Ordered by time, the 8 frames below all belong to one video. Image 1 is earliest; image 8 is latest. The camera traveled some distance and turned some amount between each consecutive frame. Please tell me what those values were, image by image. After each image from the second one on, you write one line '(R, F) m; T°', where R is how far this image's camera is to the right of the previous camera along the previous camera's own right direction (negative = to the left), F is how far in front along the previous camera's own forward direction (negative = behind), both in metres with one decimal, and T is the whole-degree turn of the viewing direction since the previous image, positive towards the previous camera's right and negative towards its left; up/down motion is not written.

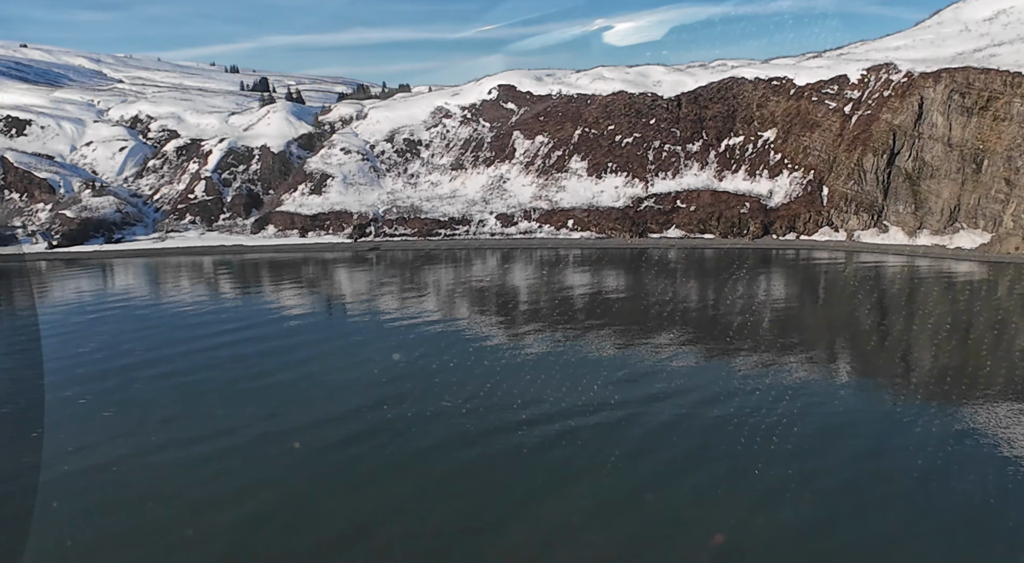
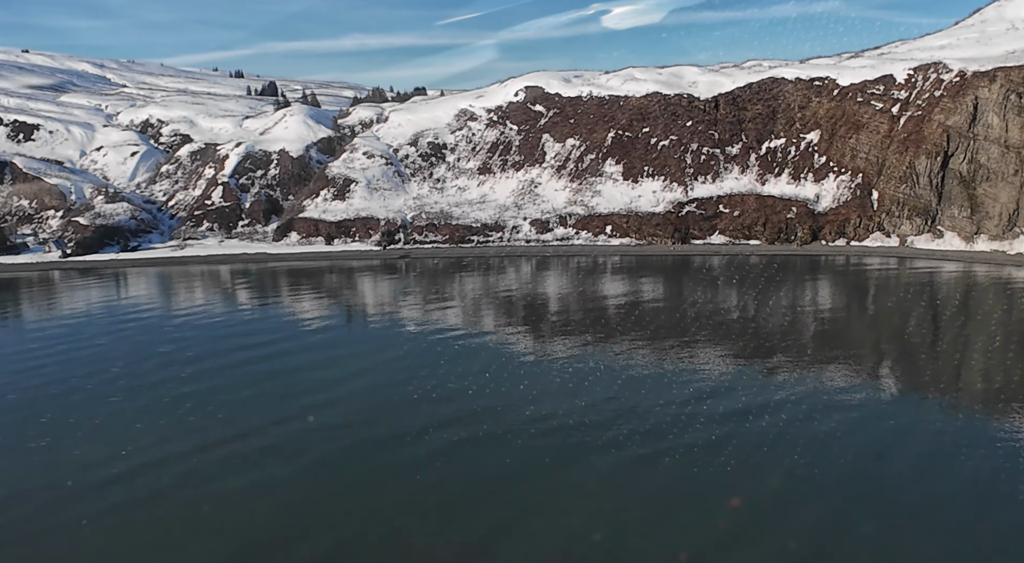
(-2.1, +1.9) m; 0°
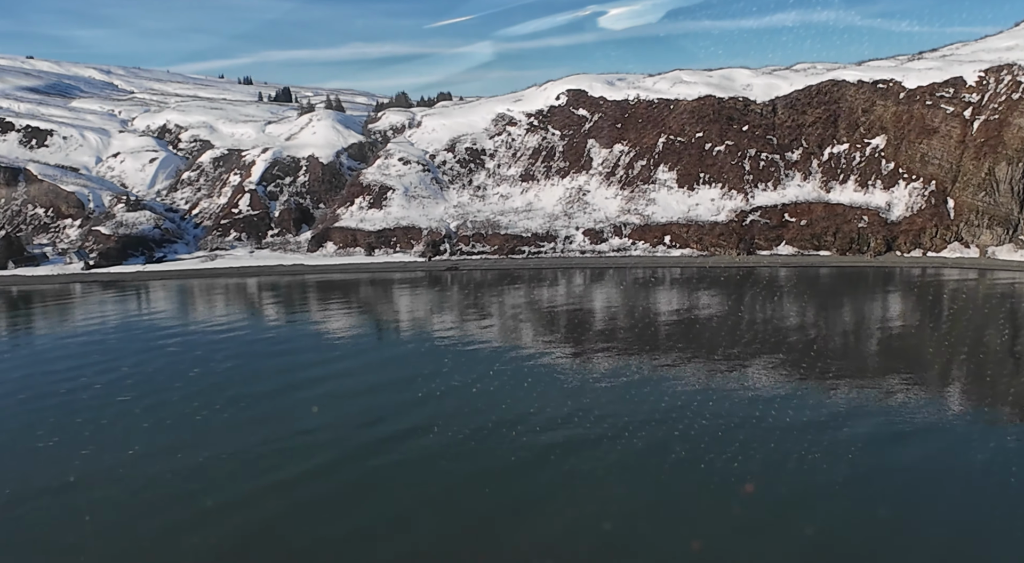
(-2.9, +2.6) m; 0°
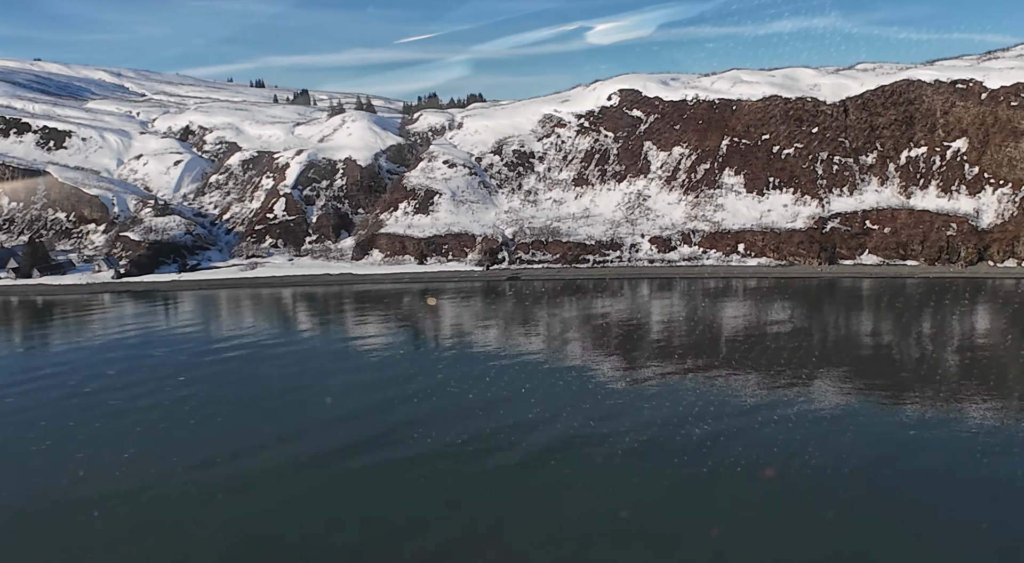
(-3.1, +2.7) m; 0°
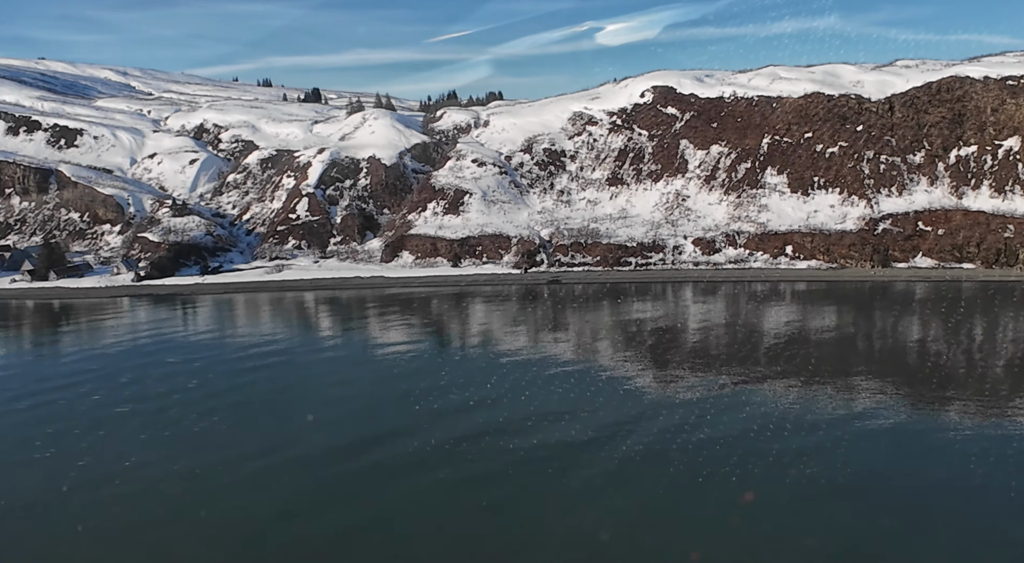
(-1.8, +1.6) m; 0°
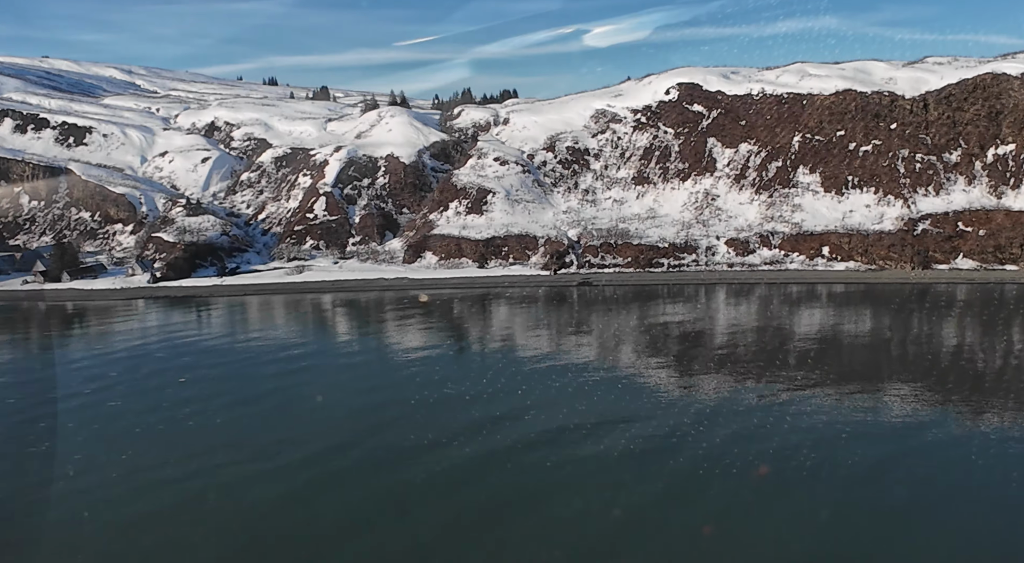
(-1.3, +1.1) m; 0°
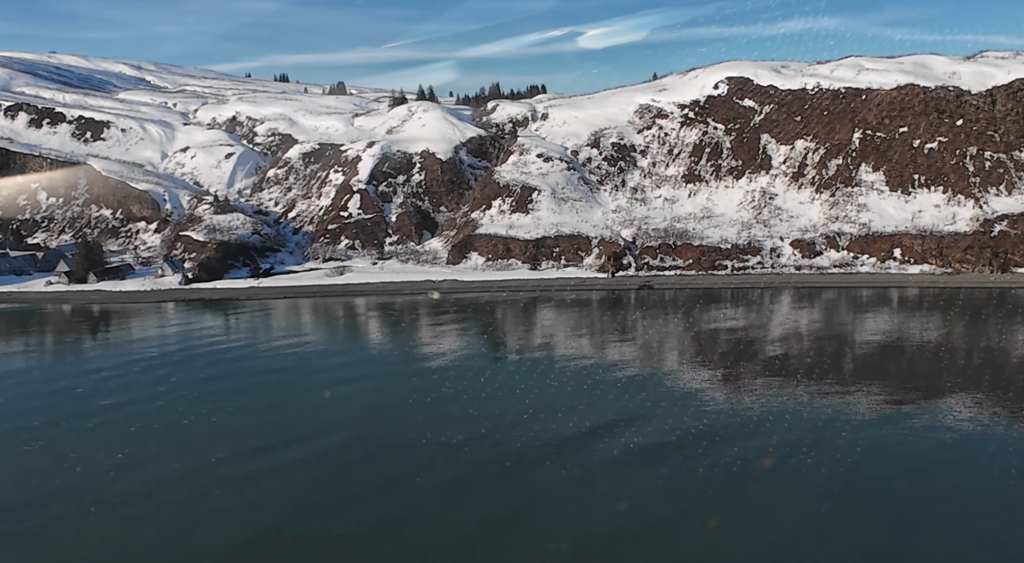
(-2.3, +1.9) m; 0°
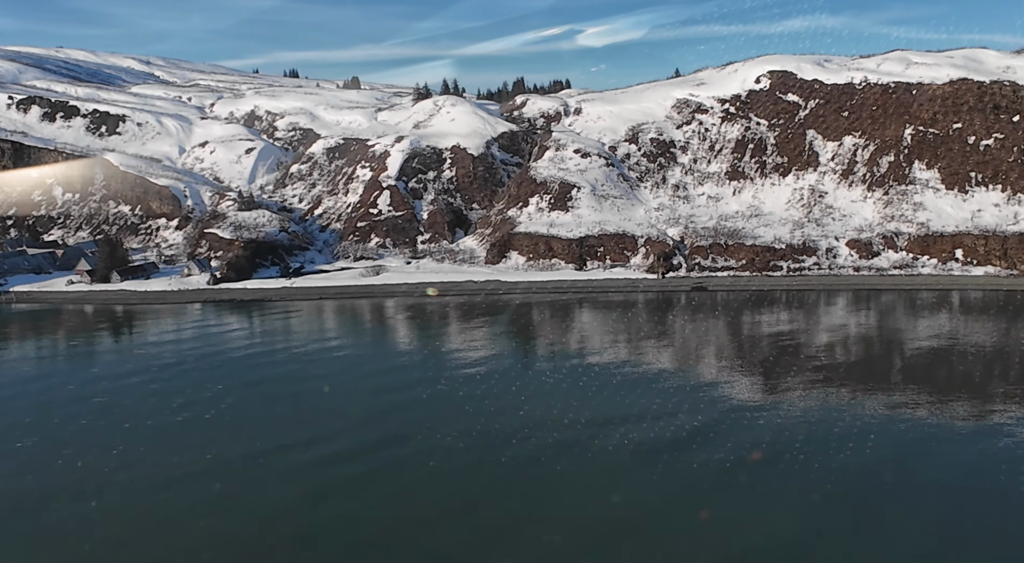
(-1.8, +1.5) m; 0°
